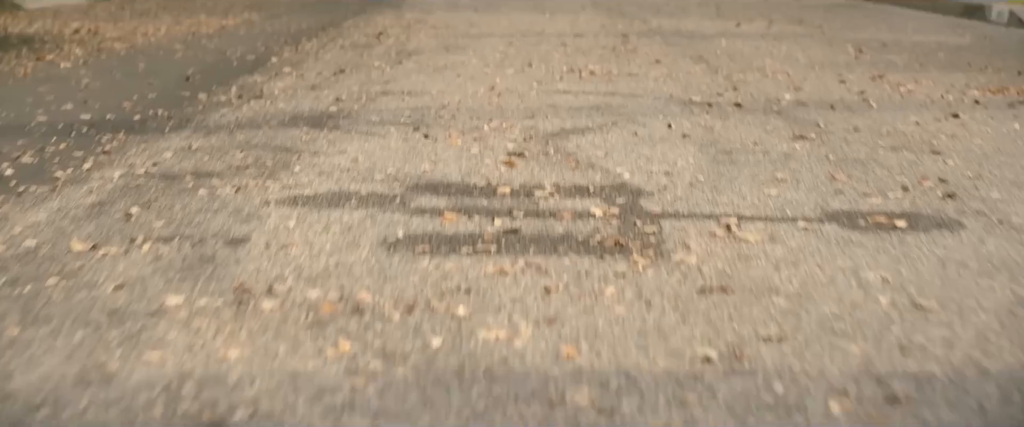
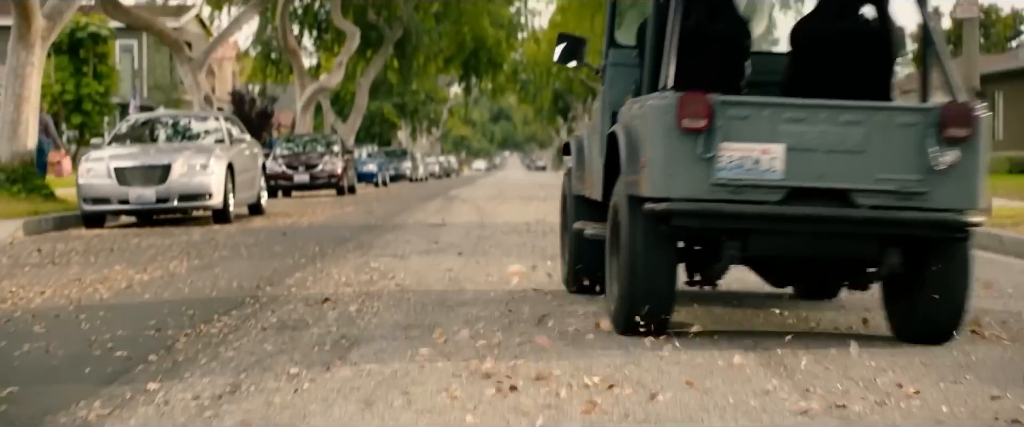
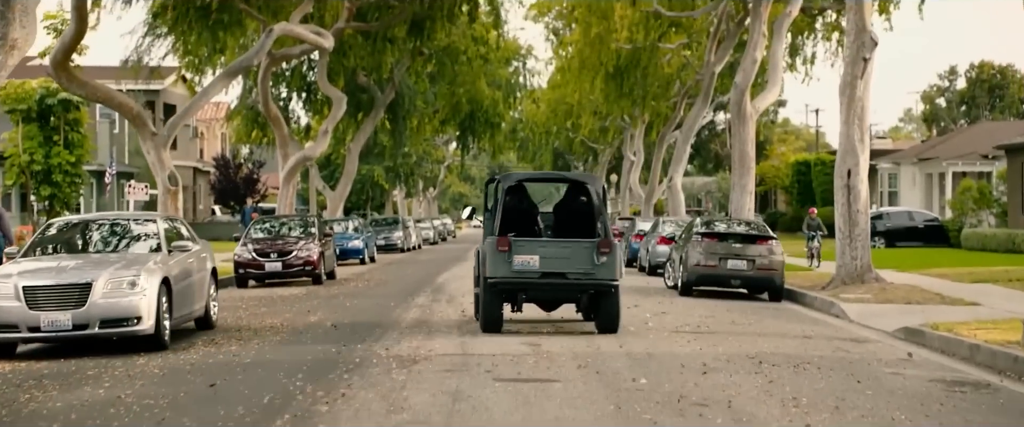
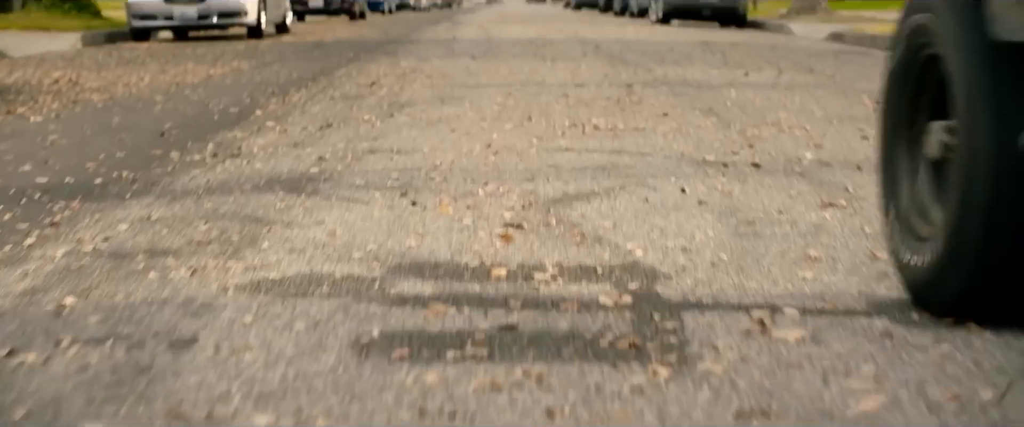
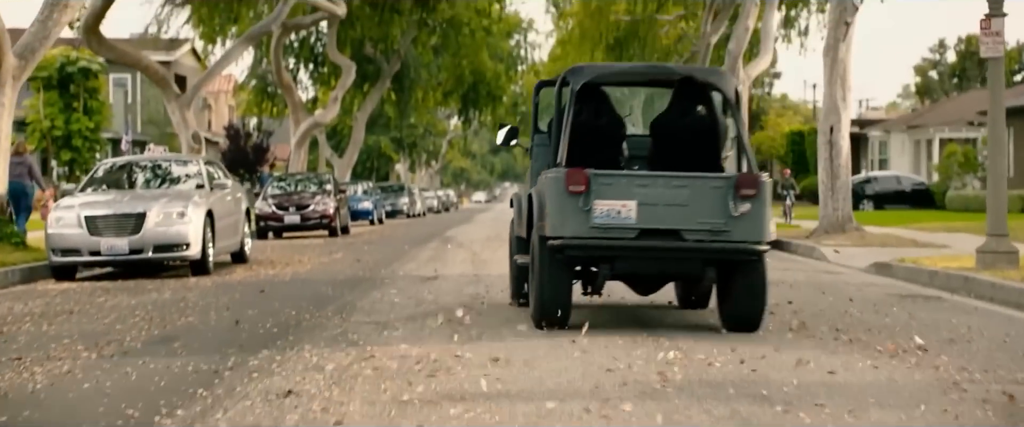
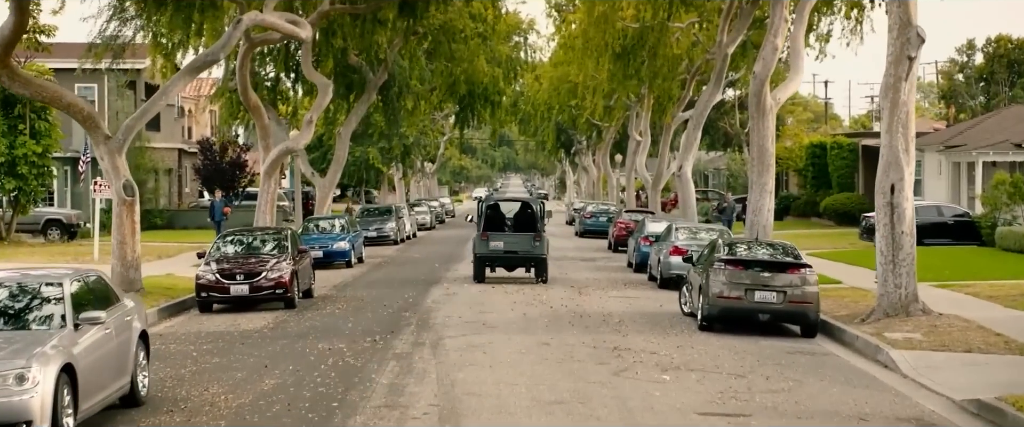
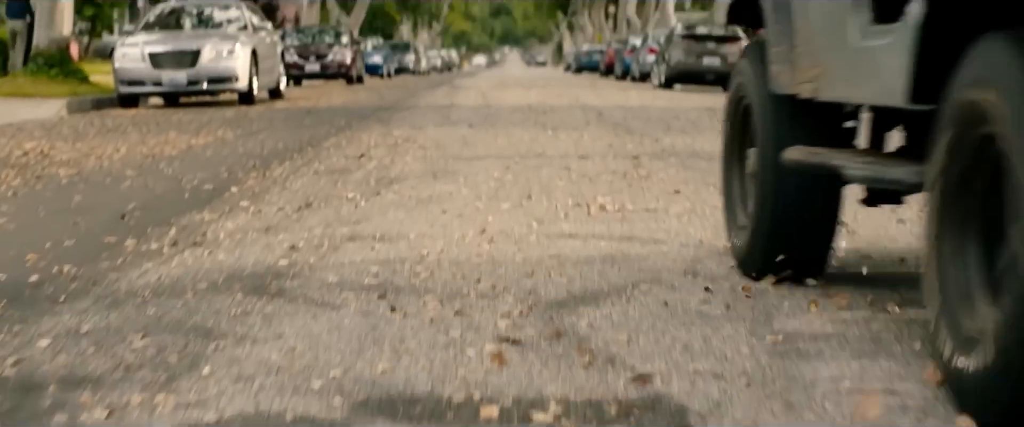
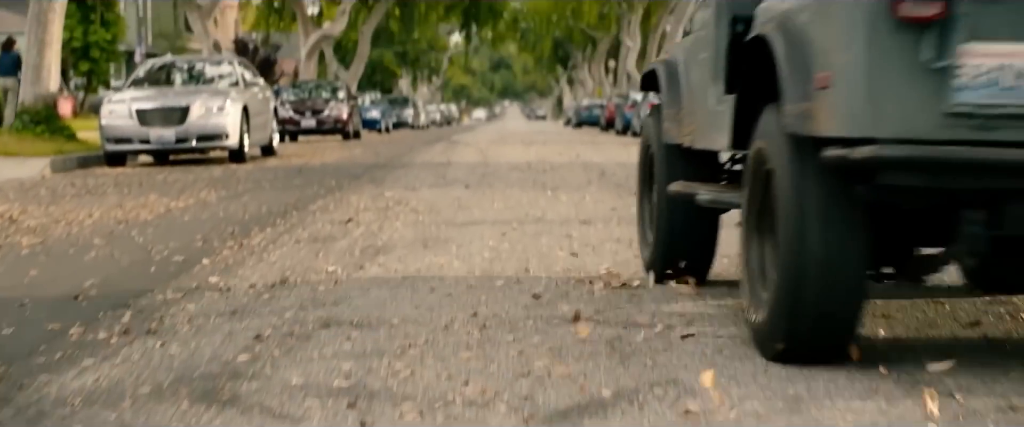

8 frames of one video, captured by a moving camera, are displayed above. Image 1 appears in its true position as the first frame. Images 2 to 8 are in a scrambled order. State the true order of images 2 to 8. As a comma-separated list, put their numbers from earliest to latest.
4, 7, 8, 2, 5, 3, 6
